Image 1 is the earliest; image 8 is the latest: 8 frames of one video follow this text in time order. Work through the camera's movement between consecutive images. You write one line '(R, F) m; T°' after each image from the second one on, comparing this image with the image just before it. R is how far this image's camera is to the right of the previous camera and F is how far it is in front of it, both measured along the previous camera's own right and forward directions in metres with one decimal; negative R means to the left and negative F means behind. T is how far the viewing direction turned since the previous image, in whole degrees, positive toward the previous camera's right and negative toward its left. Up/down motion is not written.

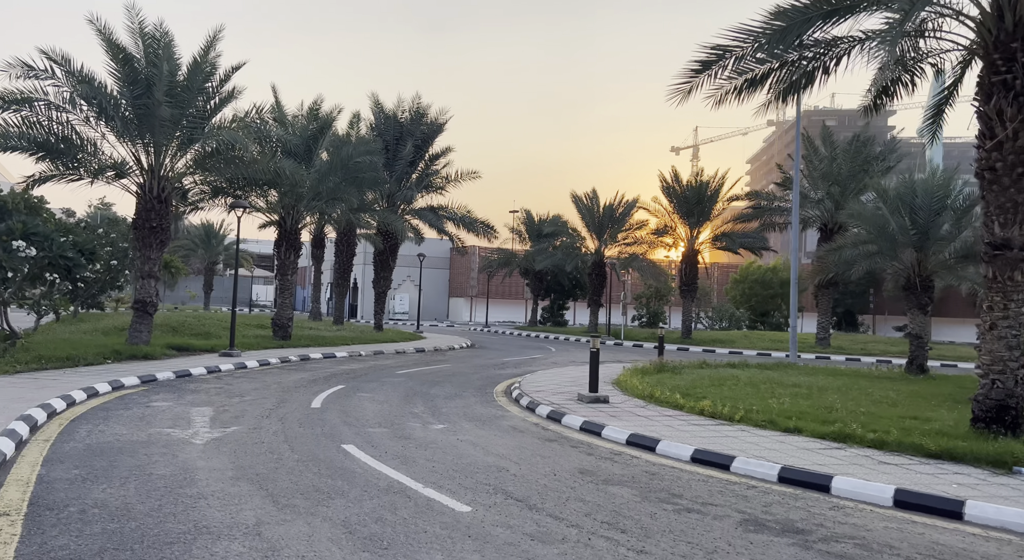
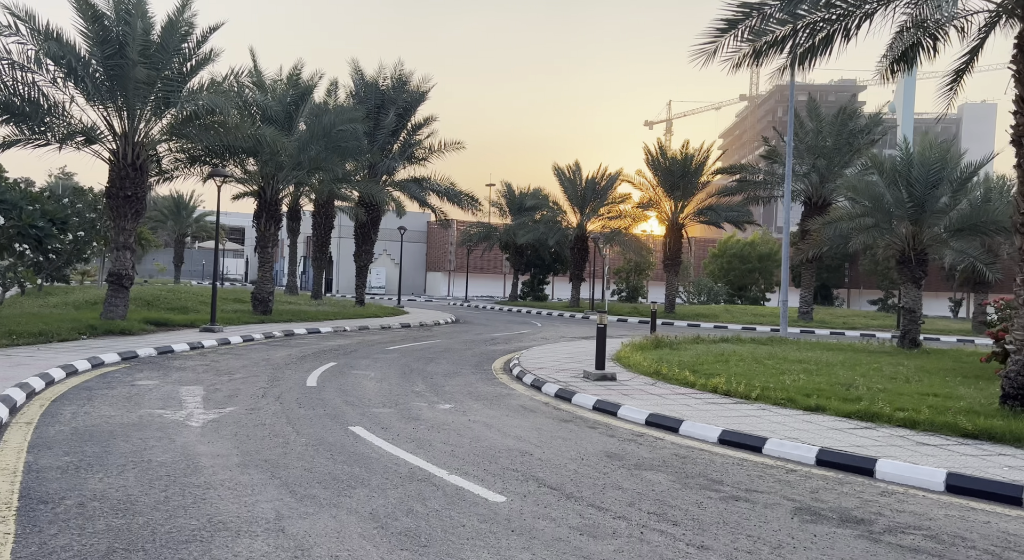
(-0.4, +0.6) m; +2°
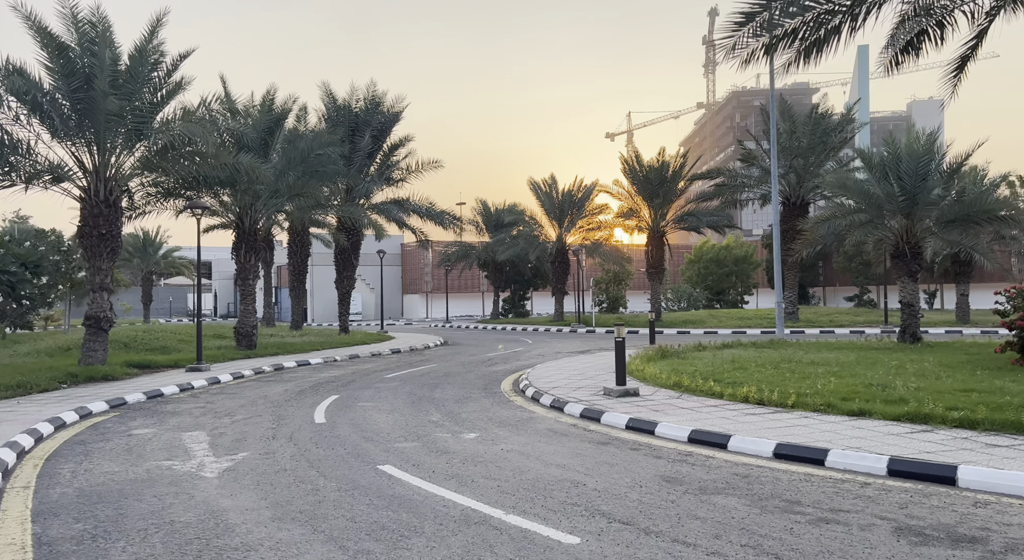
(-0.5, +0.6) m; +2°
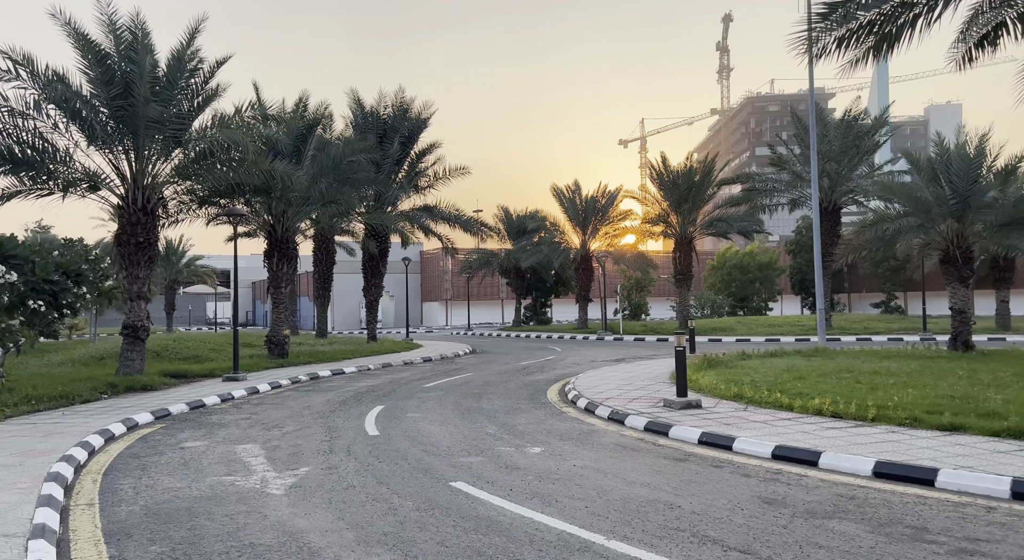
(-0.5, +0.4) m; -1°
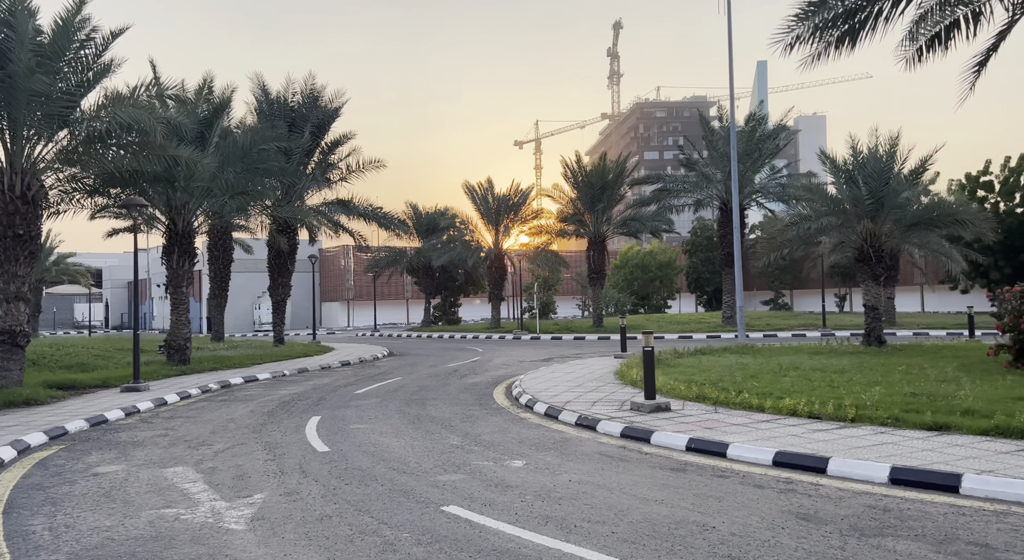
(-0.8, +0.9) m; +6°
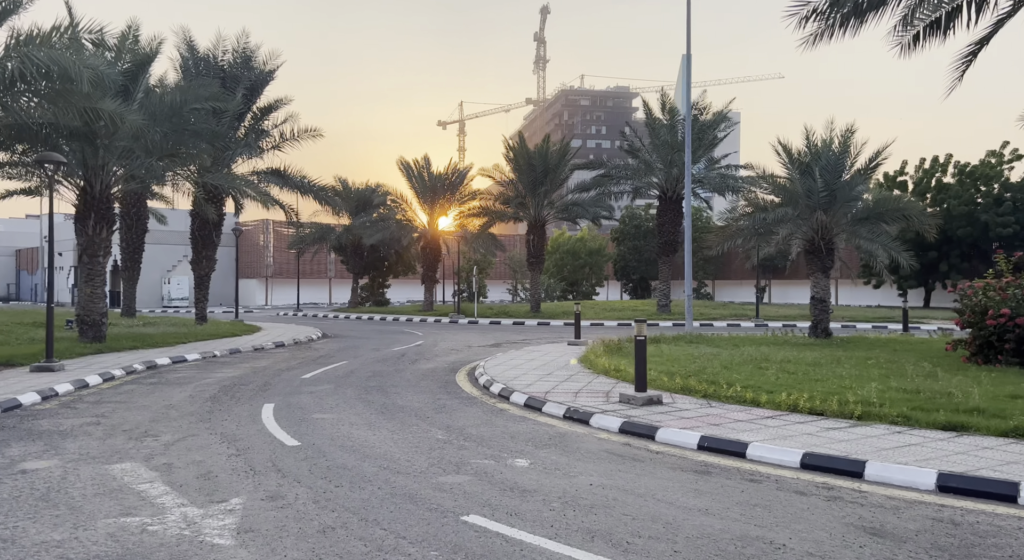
(-0.8, +0.9) m; +5°
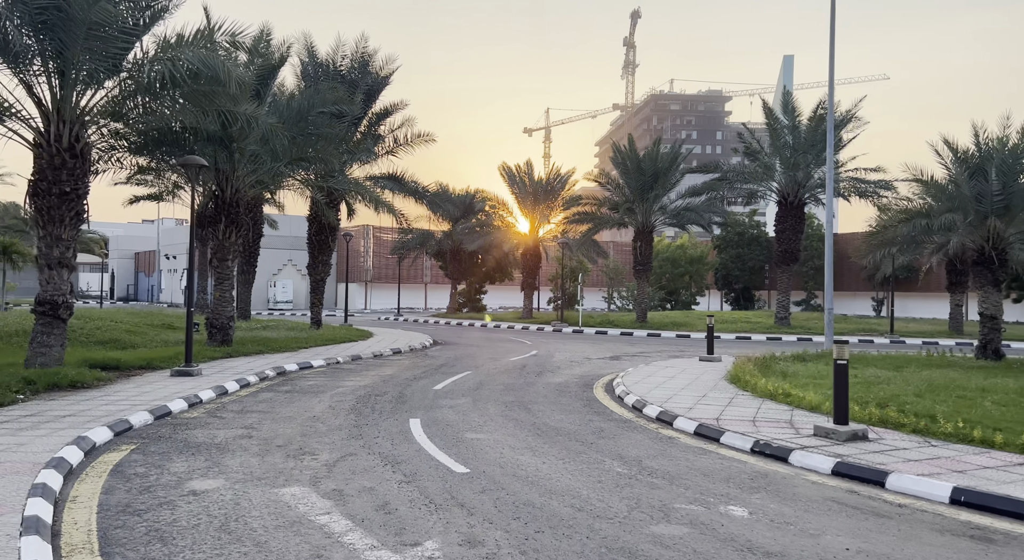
(-1.0, +1.2) m; -5°
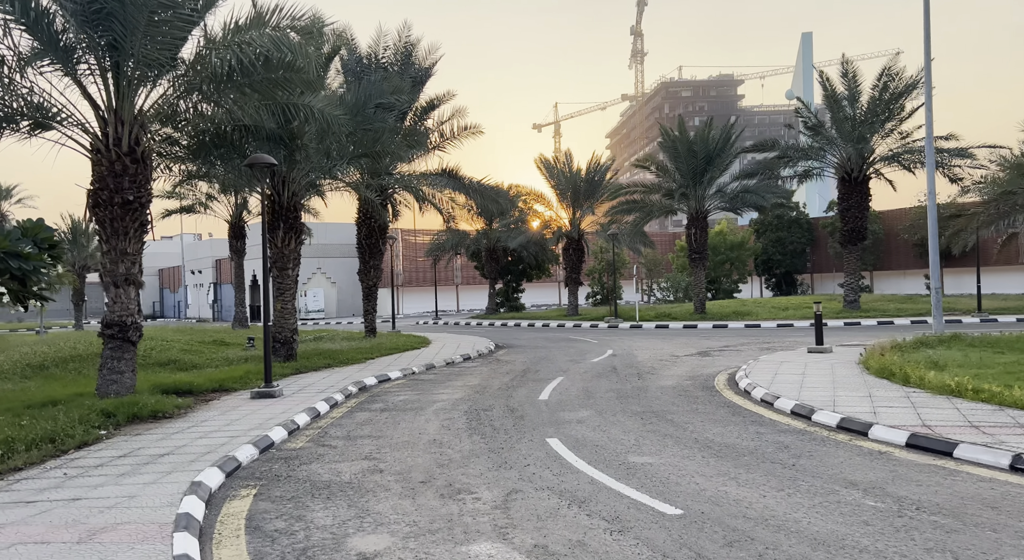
(-1.5, +1.7) m; -1°
